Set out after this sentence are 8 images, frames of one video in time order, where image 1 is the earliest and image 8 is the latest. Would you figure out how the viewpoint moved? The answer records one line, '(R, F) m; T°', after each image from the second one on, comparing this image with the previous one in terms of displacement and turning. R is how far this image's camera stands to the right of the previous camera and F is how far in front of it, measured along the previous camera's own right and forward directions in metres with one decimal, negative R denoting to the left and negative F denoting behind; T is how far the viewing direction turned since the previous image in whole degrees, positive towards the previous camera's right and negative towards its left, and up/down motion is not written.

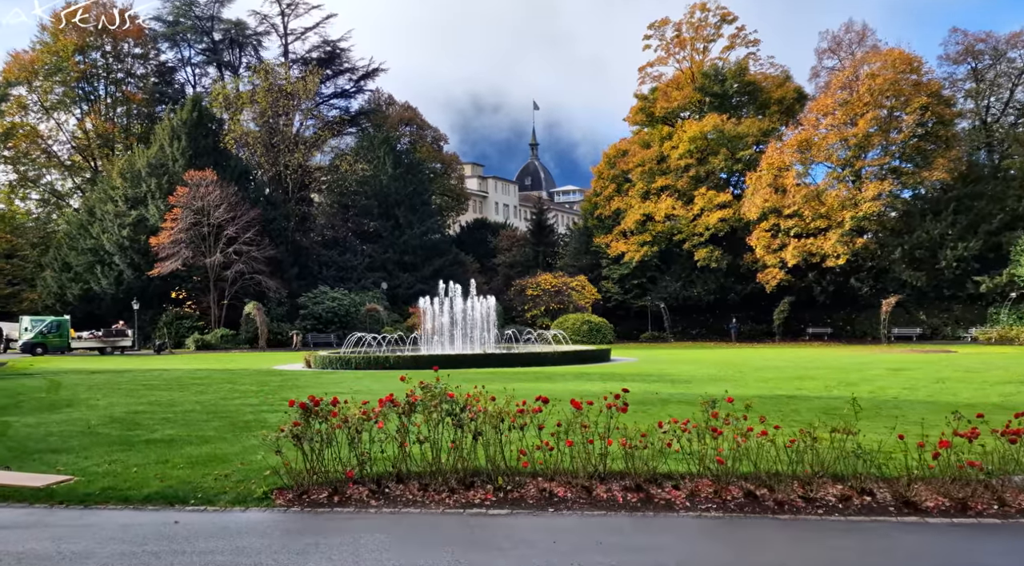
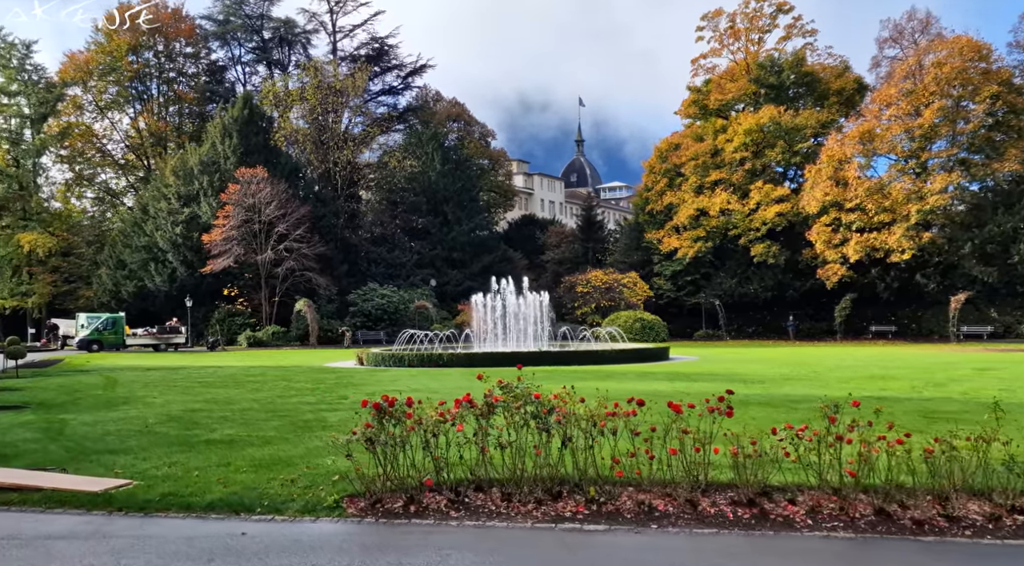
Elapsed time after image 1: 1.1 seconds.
(-0.4, +0.6) m; -3°
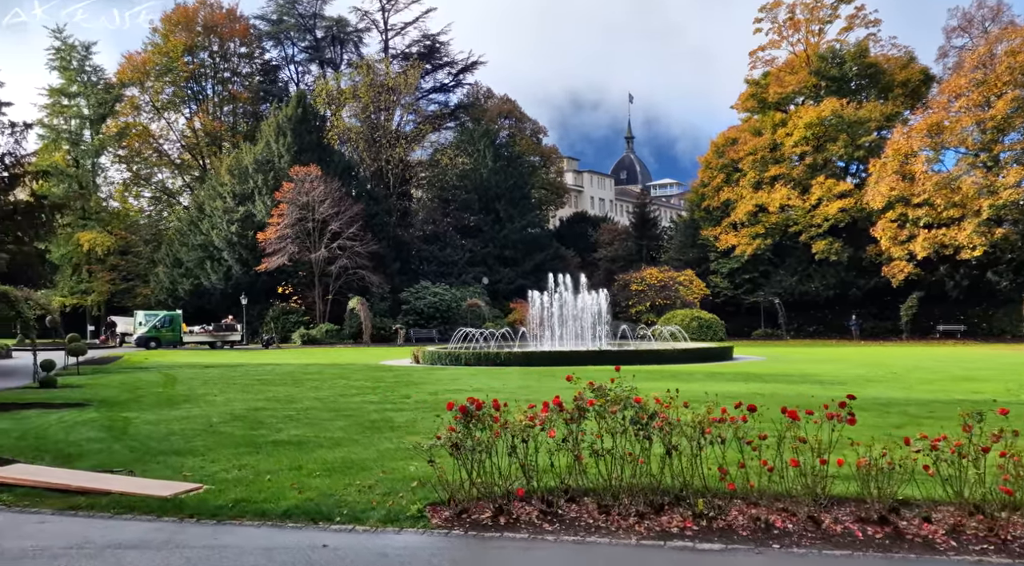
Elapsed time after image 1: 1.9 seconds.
(-0.3, +0.5) m; -3°
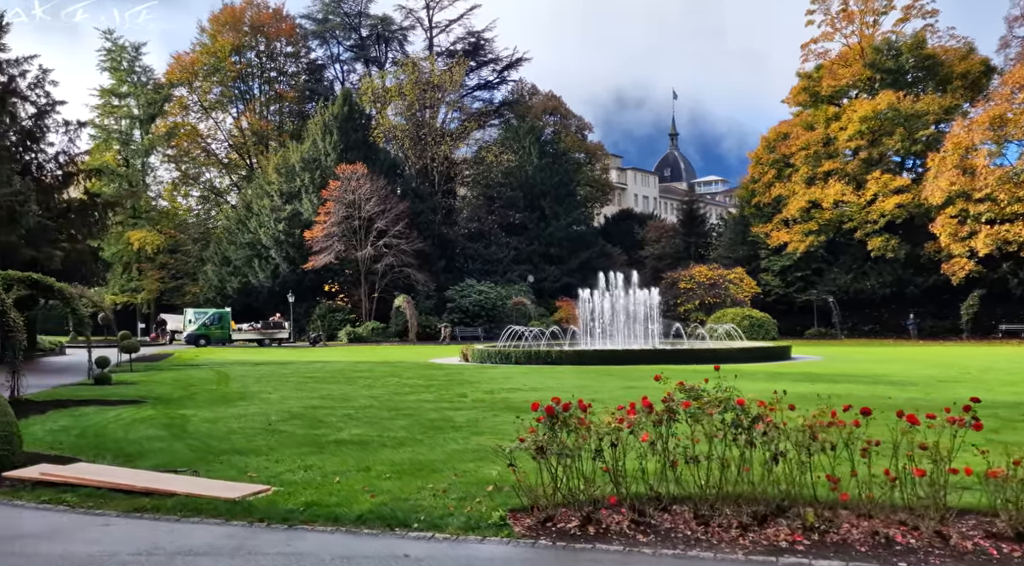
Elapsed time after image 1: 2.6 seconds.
(-0.3, +0.4) m; -3°
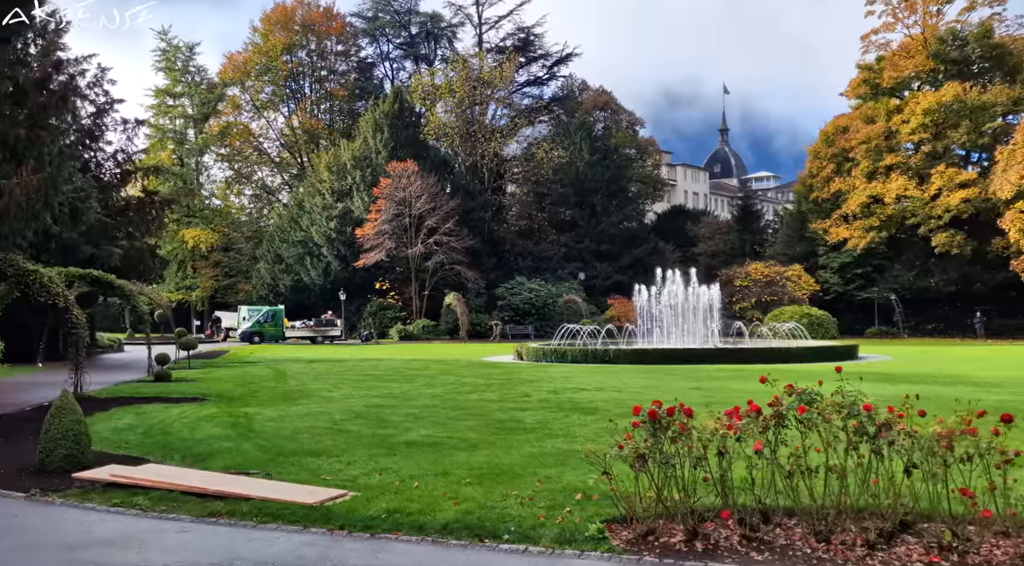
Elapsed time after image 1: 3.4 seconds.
(-0.3, +0.4) m; -3°
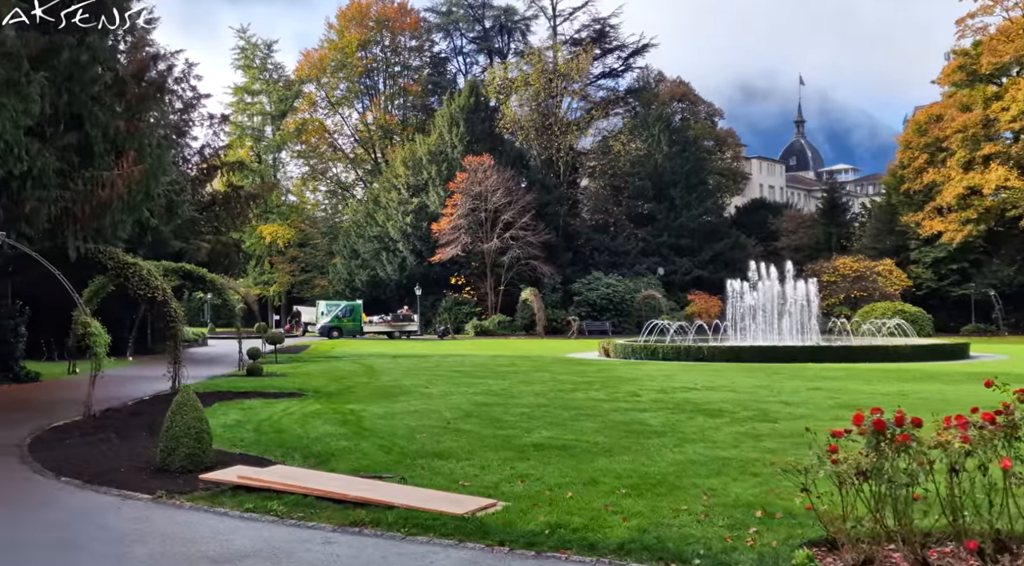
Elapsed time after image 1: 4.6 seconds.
(-0.7, +0.6) m; -4°
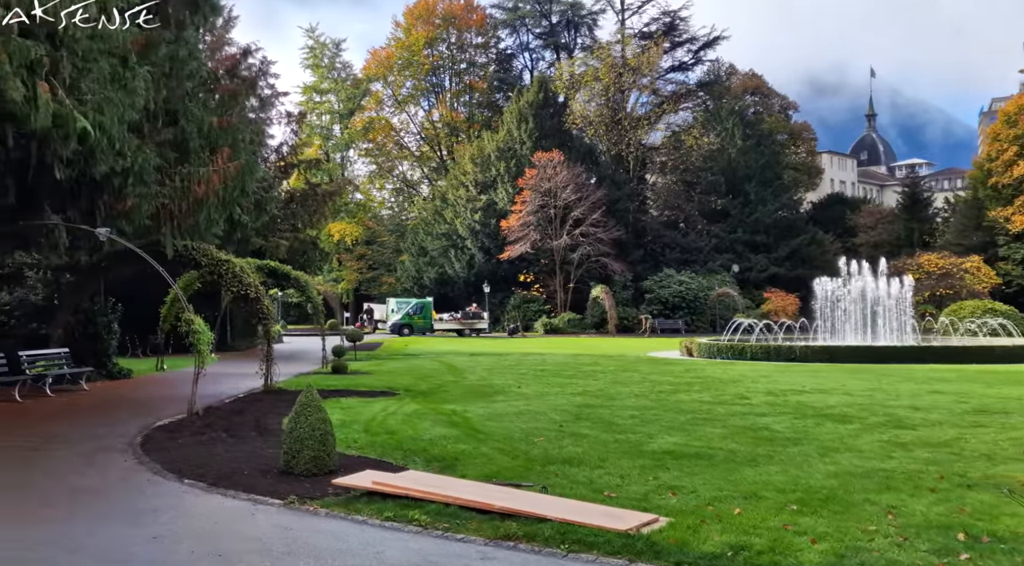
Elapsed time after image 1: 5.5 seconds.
(-0.7, +0.4) m; -4°
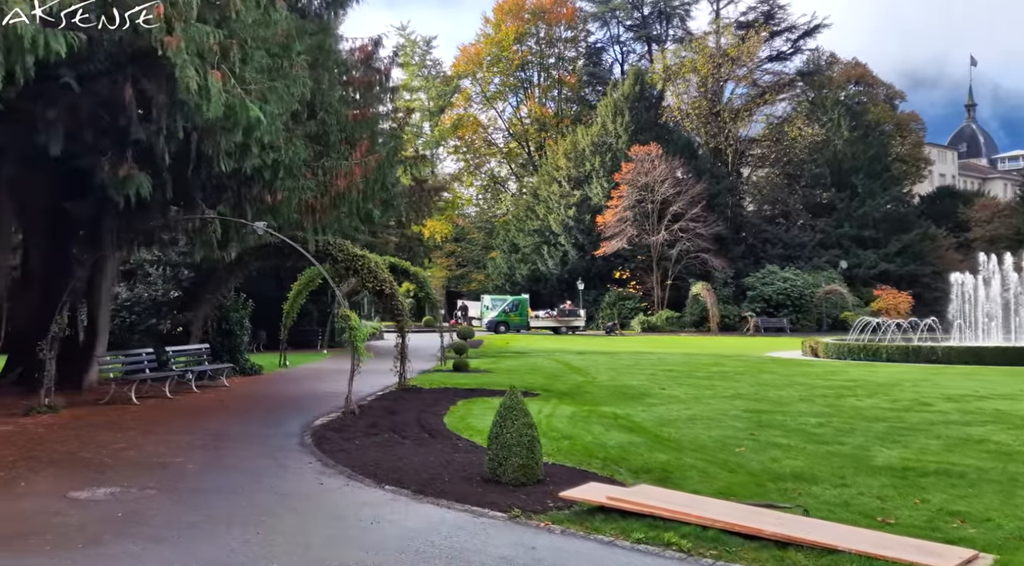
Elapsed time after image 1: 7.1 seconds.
(-1.2, +0.6) m; -5°
